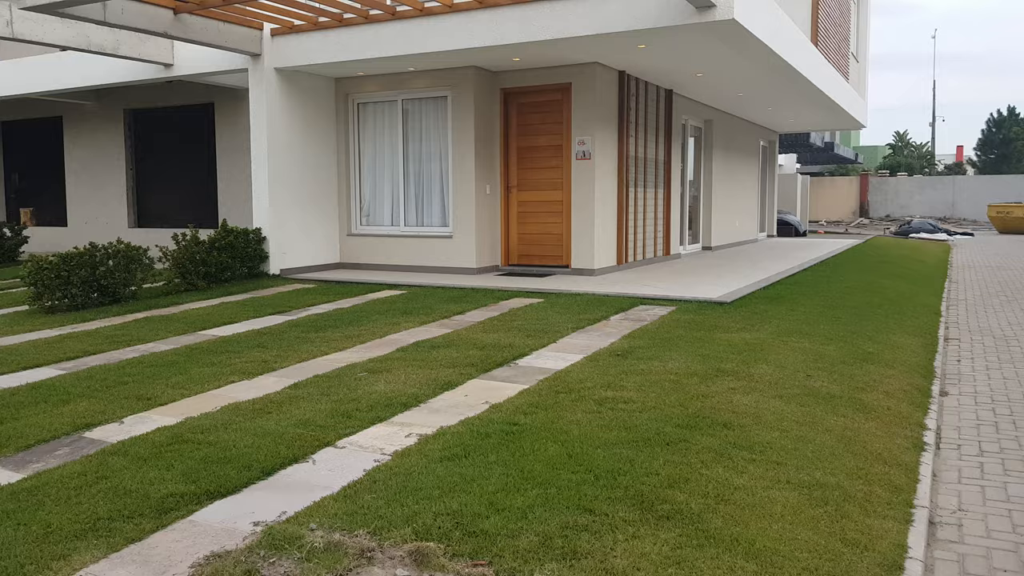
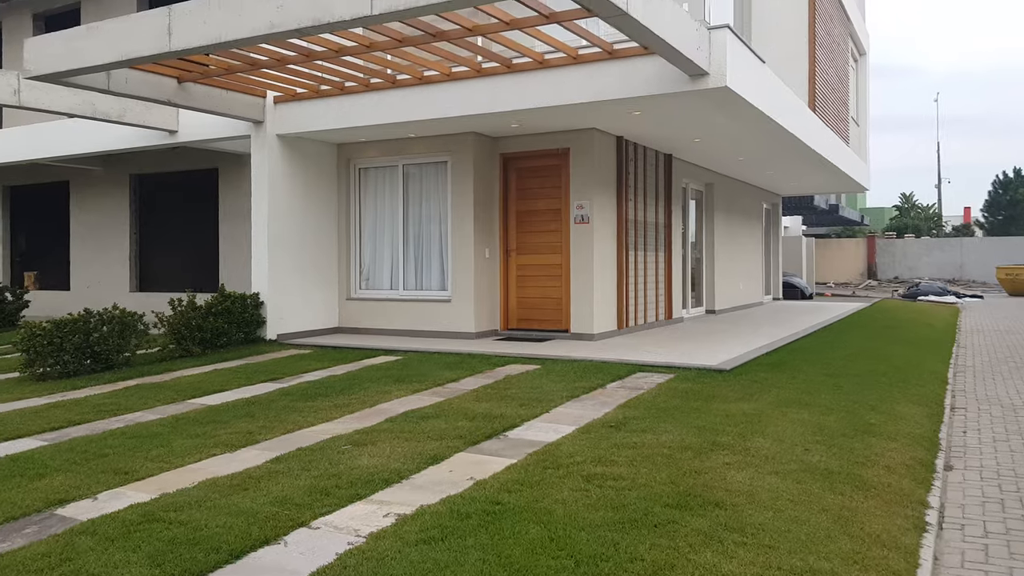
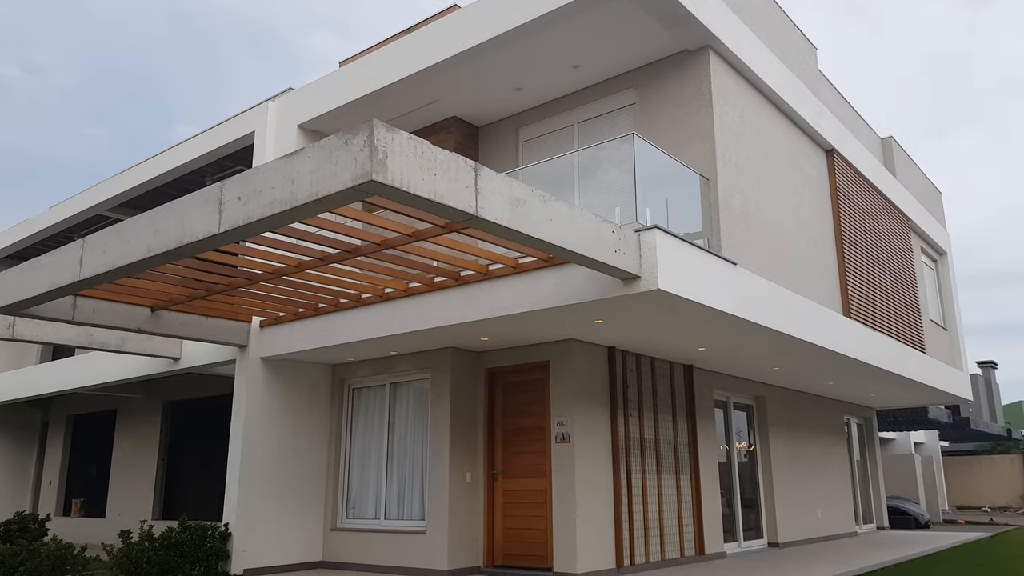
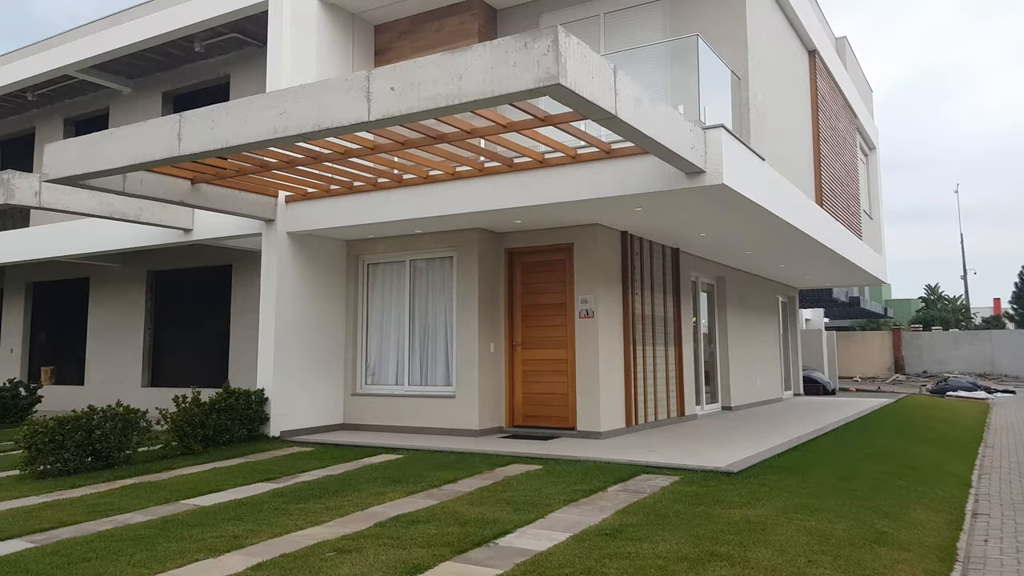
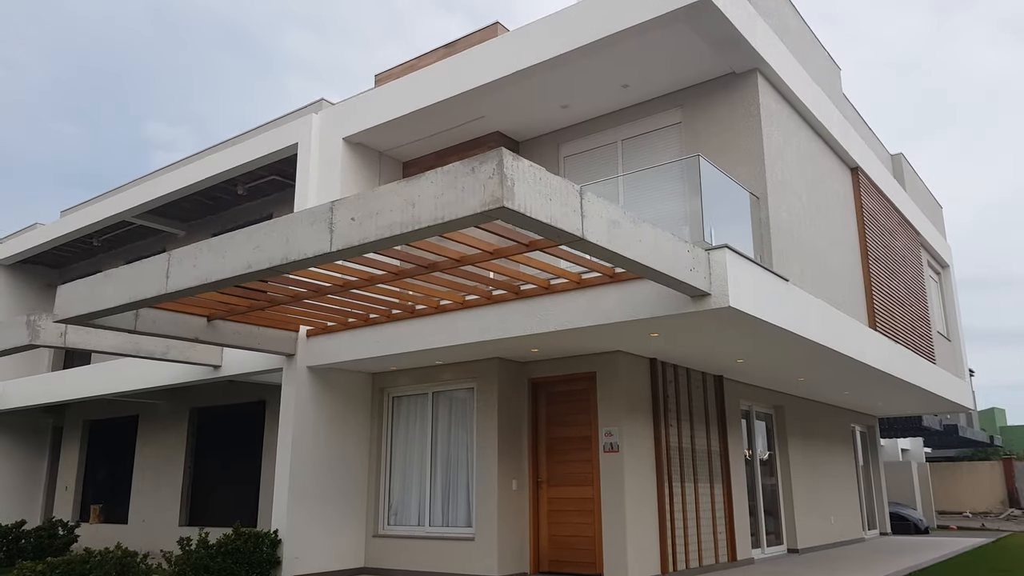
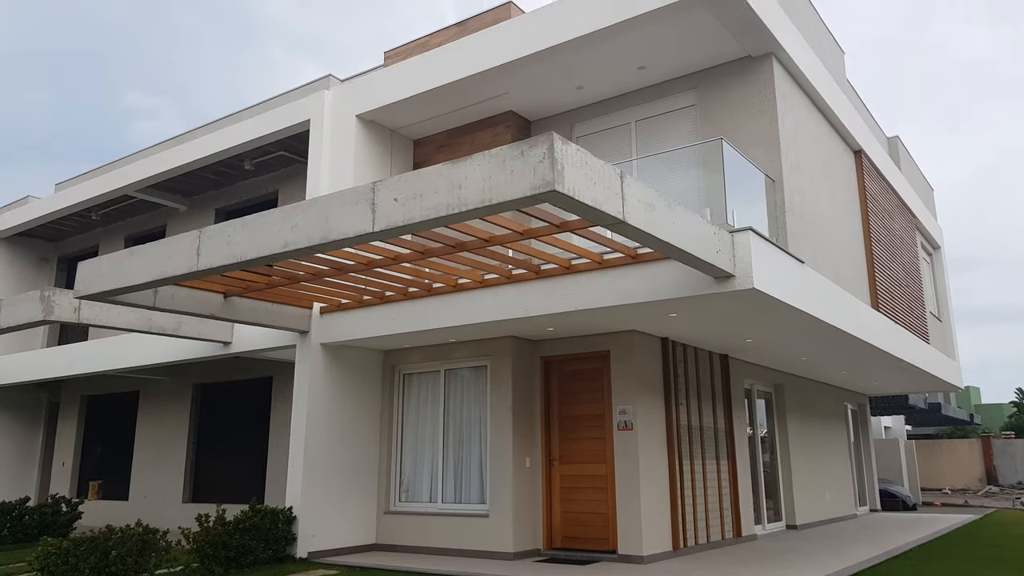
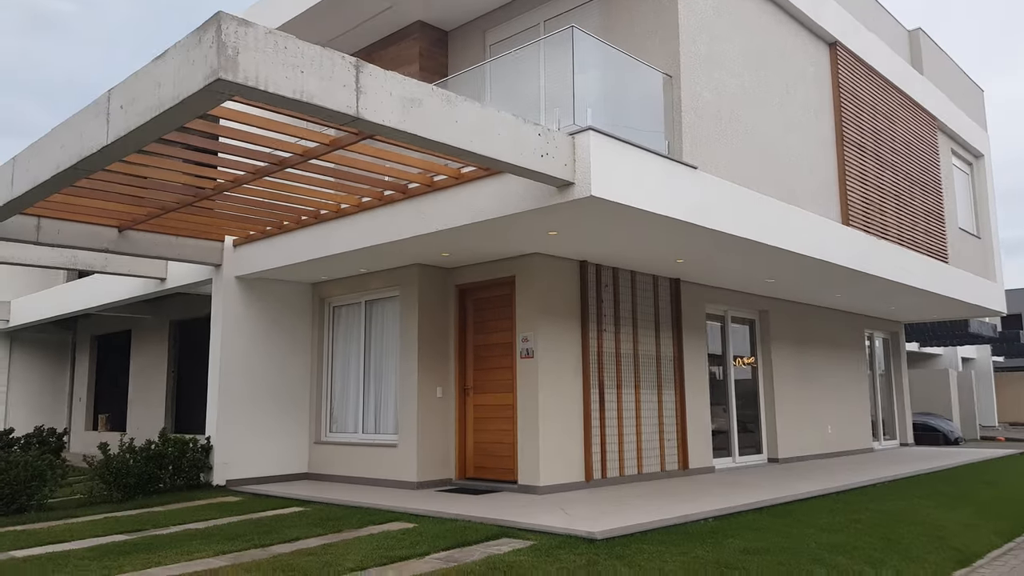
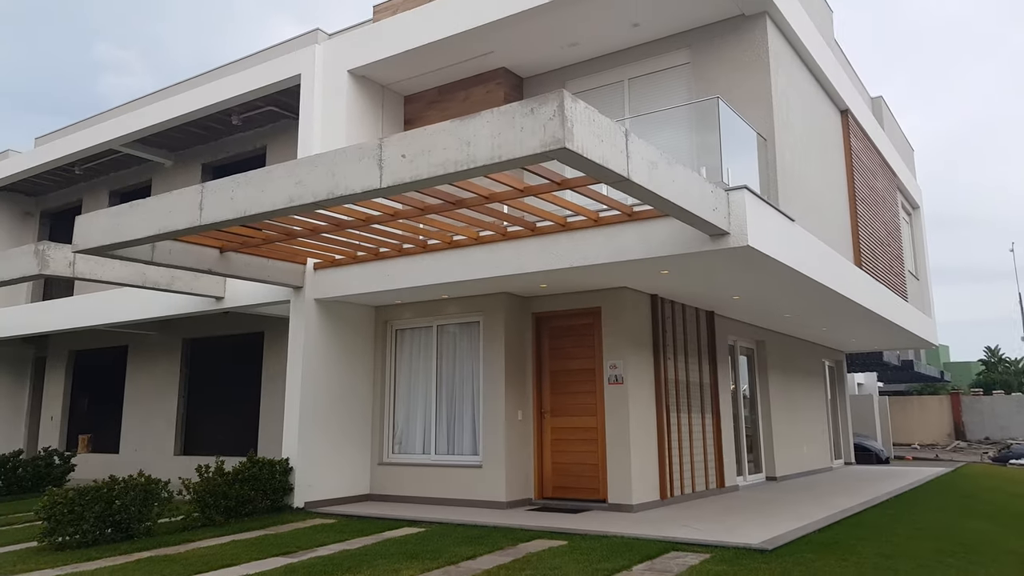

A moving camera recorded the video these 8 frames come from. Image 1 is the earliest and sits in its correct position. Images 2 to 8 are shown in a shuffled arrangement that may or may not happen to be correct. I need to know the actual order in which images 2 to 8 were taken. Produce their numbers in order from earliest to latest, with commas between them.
2, 4, 8, 6, 5, 3, 7
